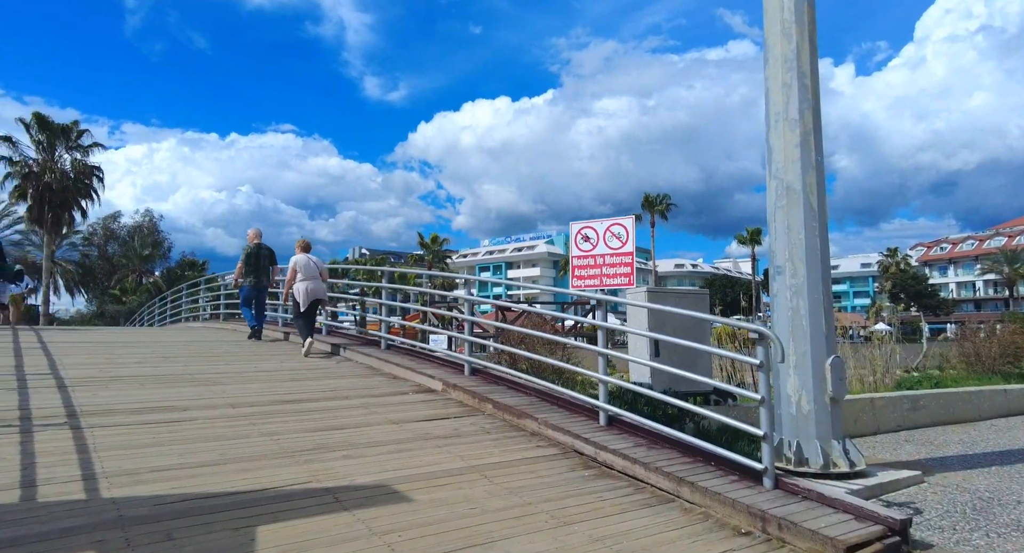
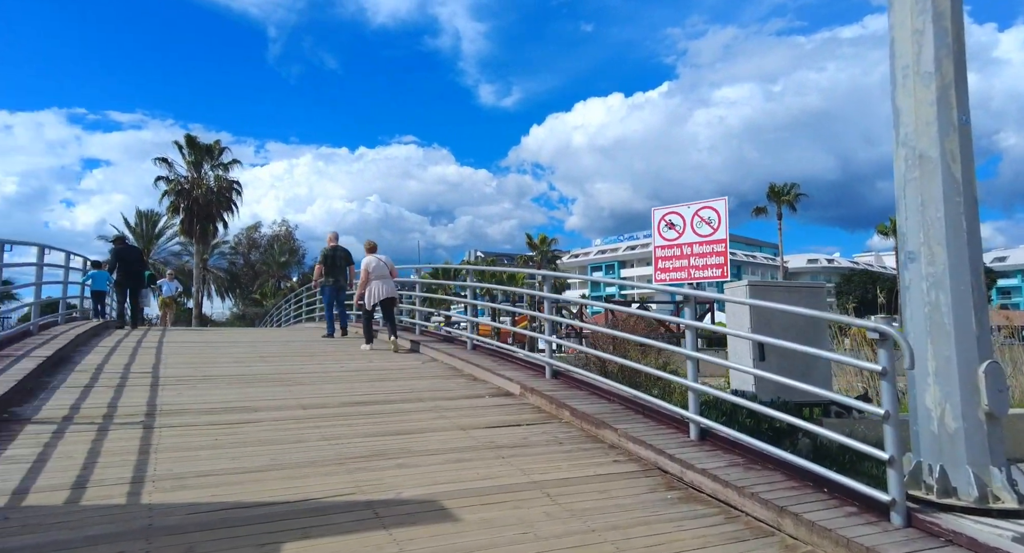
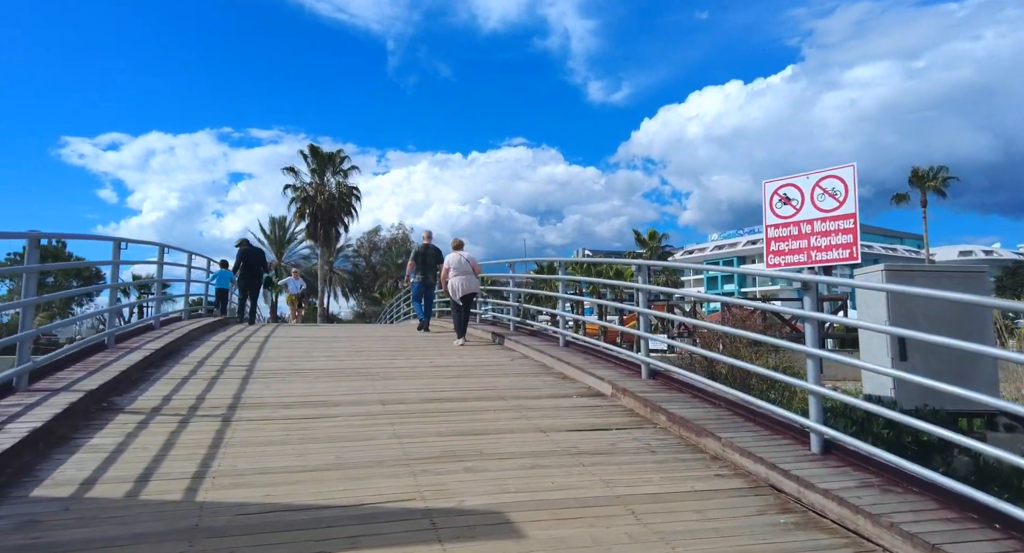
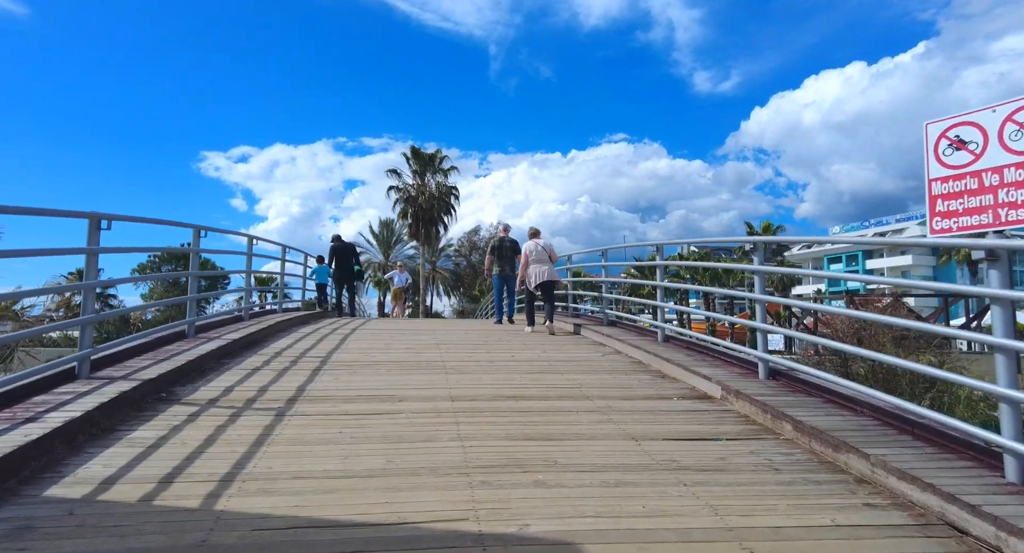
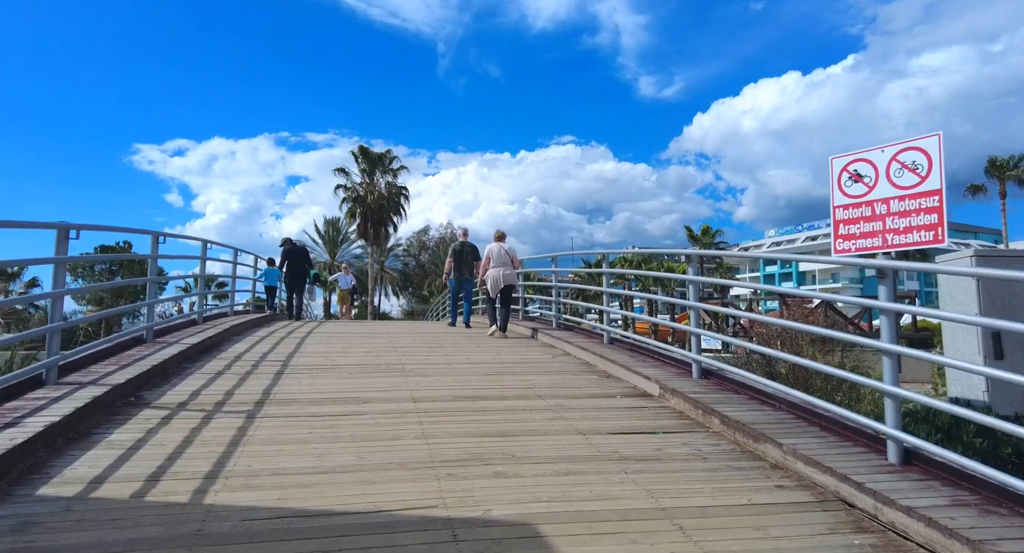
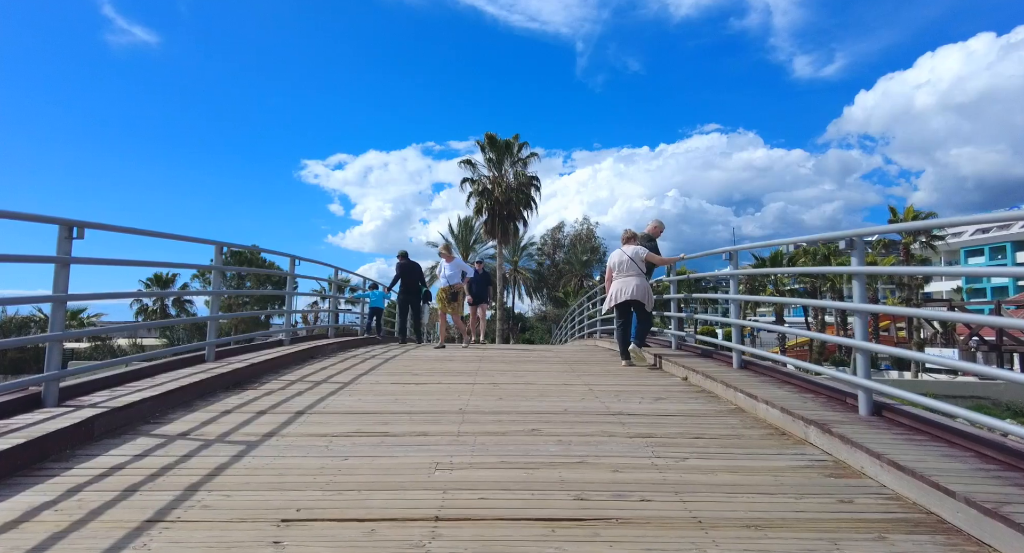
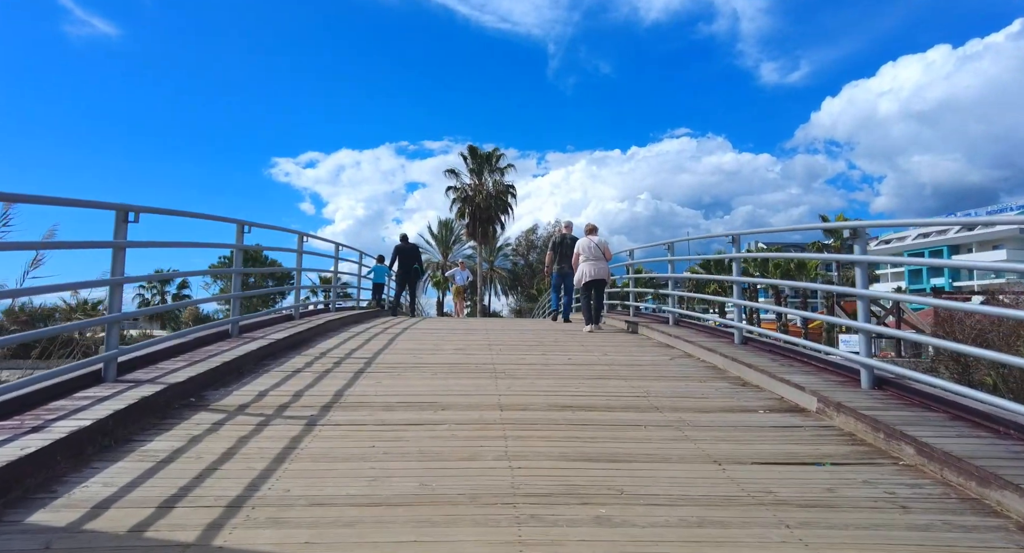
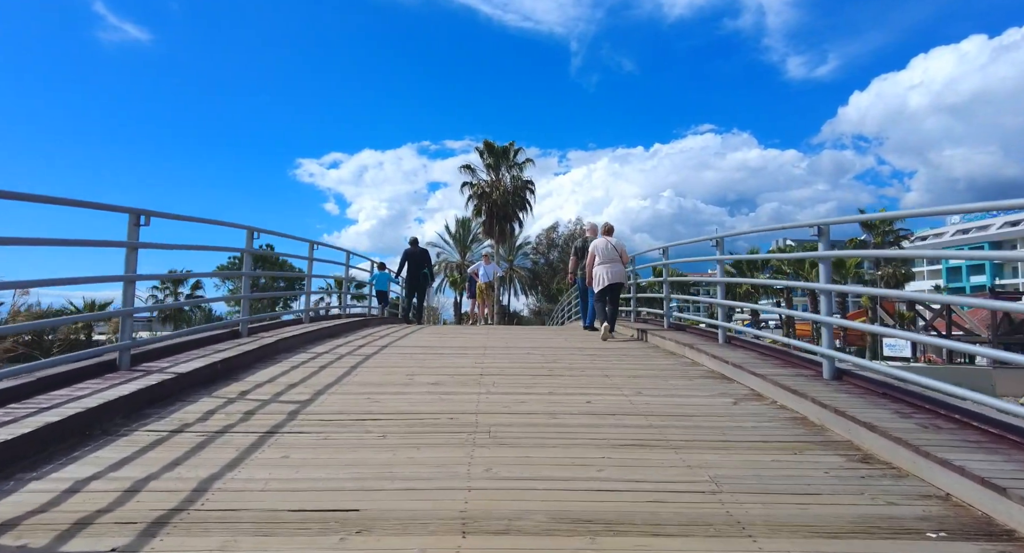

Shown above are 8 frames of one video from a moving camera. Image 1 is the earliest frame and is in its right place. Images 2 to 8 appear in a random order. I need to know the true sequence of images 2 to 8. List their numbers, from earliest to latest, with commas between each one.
2, 3, 5, 4, 7, 8, 6
